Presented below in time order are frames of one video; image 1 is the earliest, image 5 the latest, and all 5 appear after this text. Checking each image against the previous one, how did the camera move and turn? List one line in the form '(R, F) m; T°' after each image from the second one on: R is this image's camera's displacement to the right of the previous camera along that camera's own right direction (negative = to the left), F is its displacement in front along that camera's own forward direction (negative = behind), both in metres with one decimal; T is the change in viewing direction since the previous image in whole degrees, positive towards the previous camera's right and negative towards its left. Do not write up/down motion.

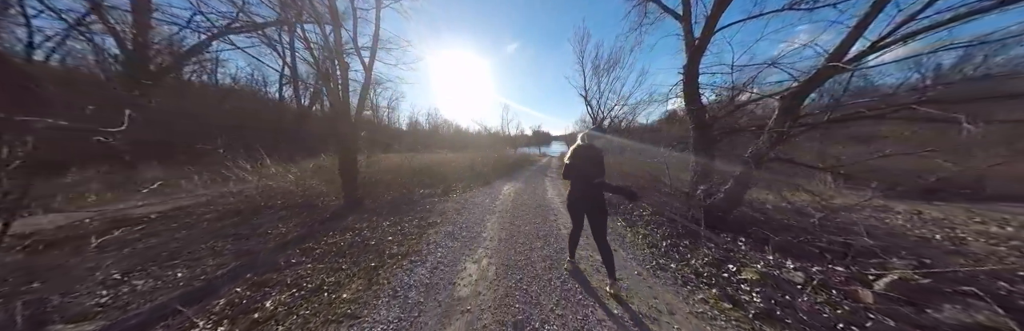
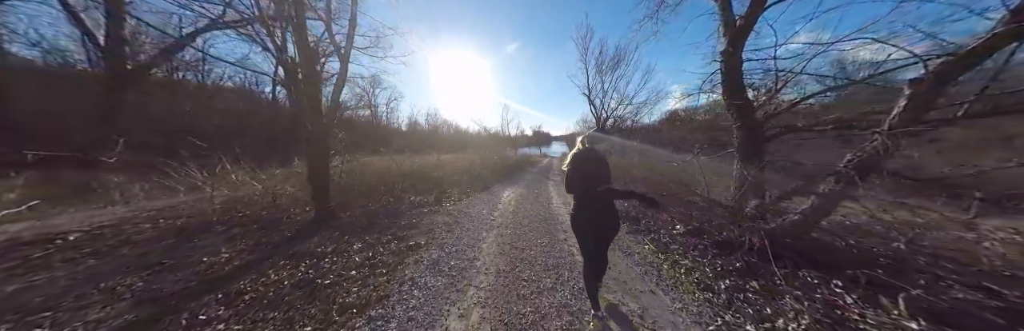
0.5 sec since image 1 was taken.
(0.0, +0.7) m; 0°
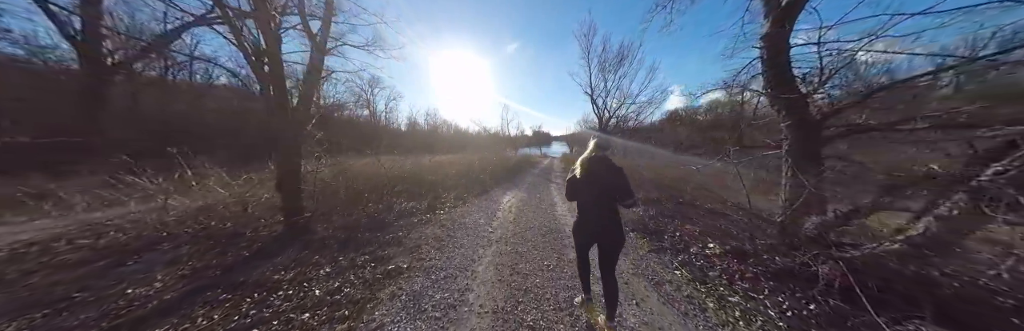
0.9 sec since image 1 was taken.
(0.0, +0.5) m; 0°
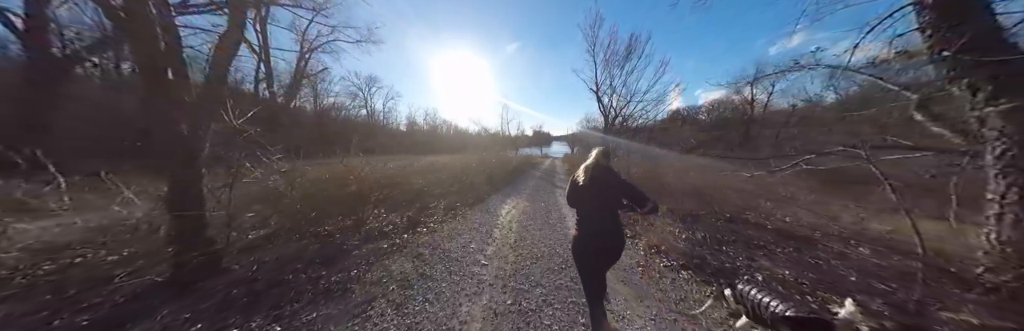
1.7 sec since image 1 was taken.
(0.0, +1.1) m; 0°
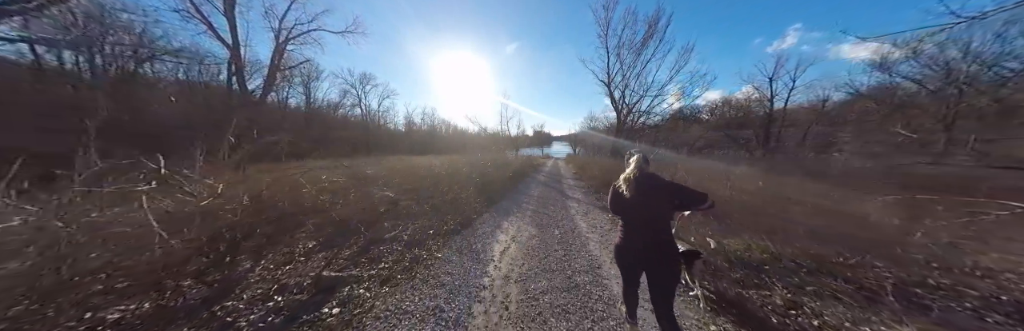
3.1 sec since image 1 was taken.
(0.0, +2.2) m; 0°
